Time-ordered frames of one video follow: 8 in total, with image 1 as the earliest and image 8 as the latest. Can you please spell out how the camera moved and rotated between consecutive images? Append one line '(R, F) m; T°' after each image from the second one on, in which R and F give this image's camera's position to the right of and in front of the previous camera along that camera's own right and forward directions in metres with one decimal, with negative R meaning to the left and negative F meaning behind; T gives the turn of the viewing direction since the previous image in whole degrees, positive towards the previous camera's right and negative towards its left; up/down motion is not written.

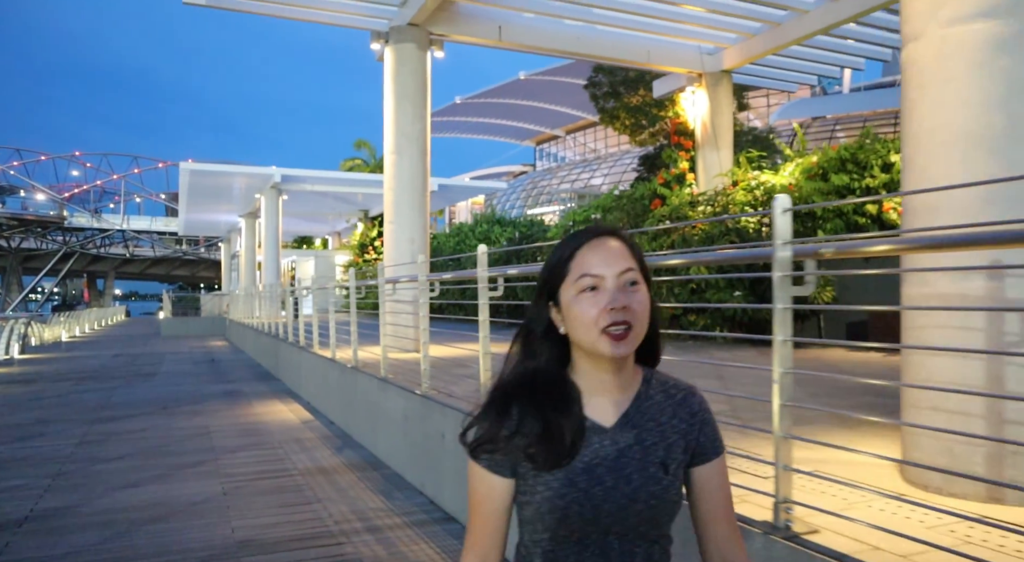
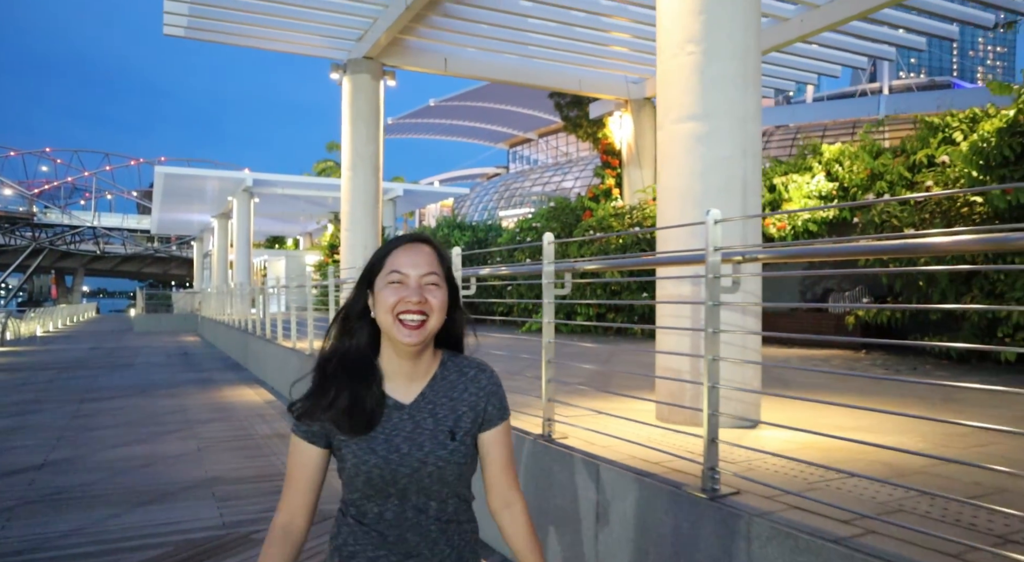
(+0.6, -1.4) m; +2°
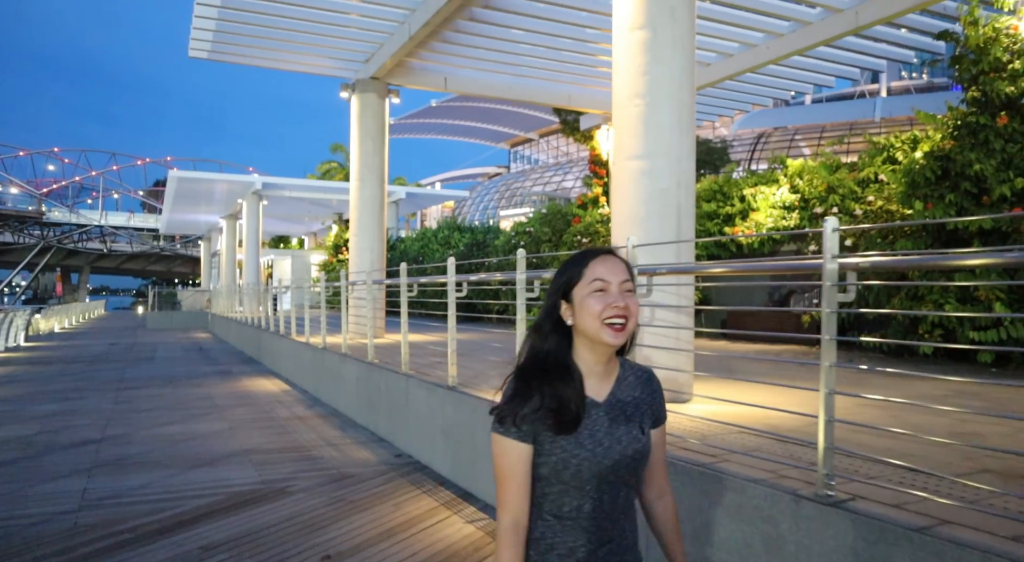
(+0.1, -1.0) m; 0°
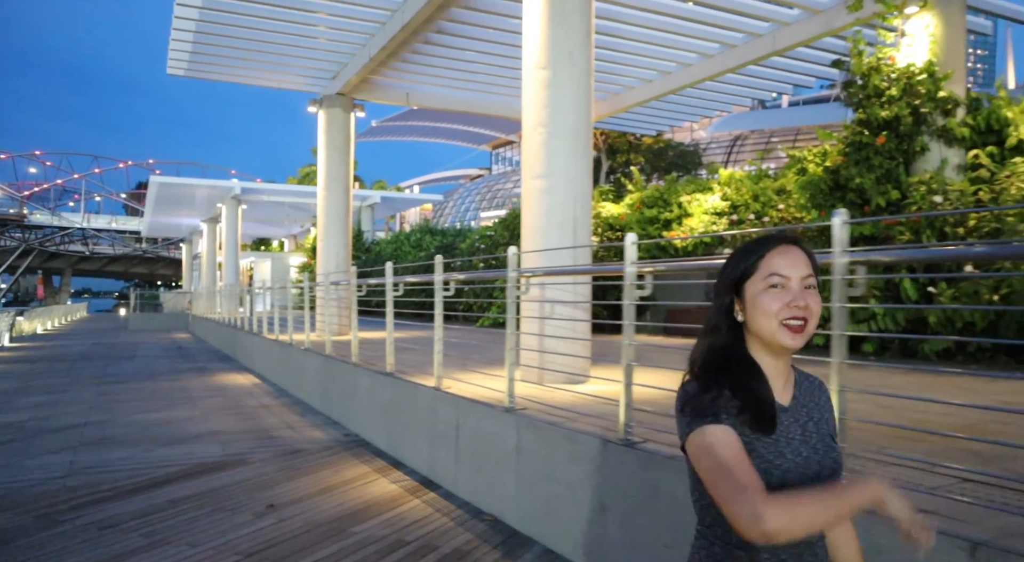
(+0.6, -0.9) m; +1°
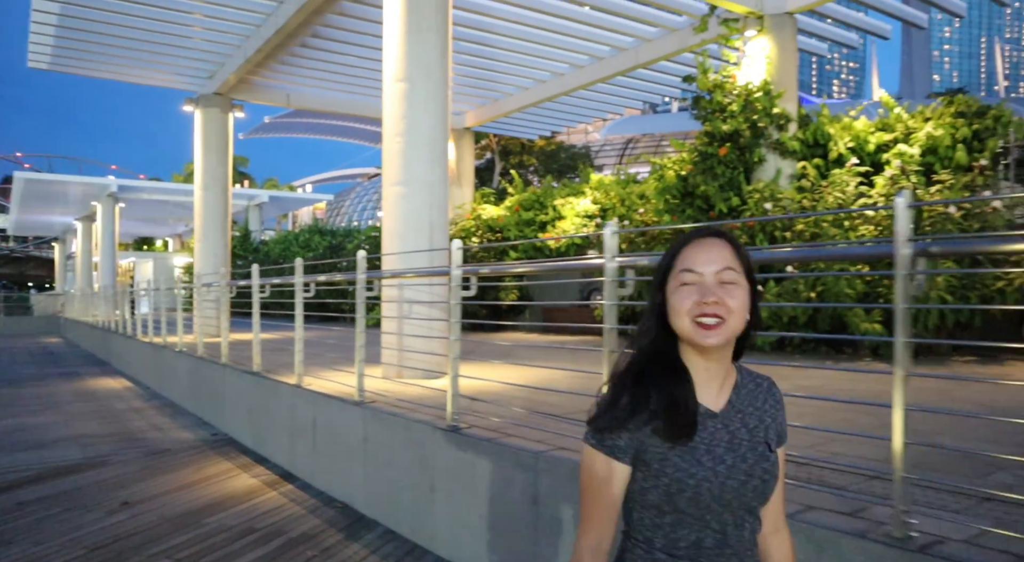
(+0.4, -0.4) m; +8°
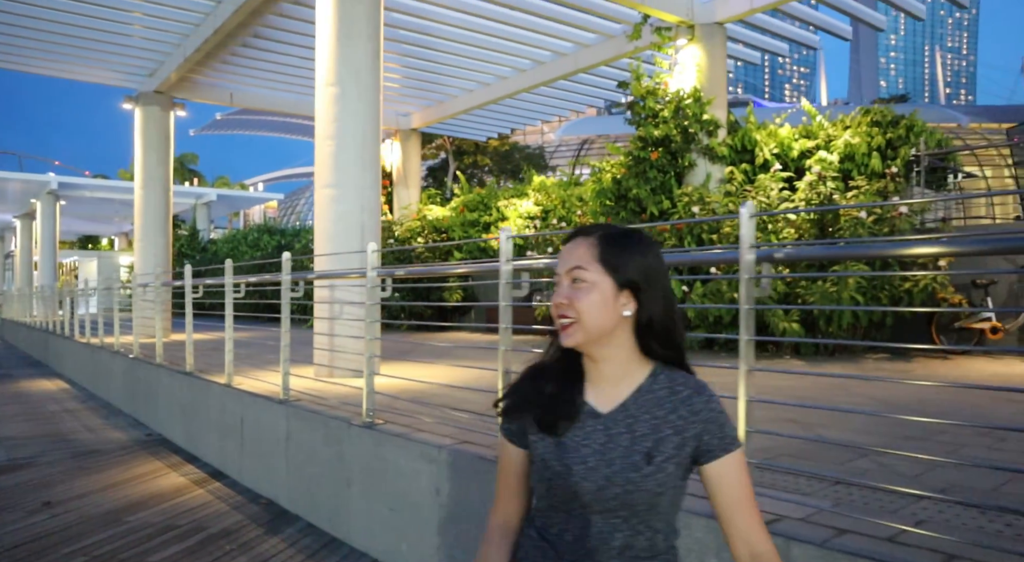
(+0.3, -0.2) m; +3°
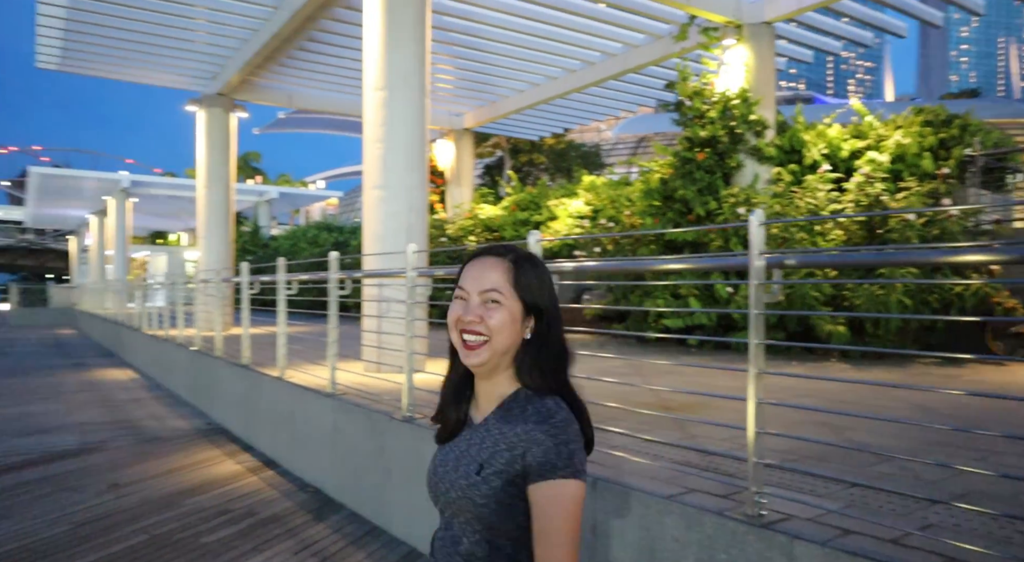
(+0.1, -0.1) m; -4°
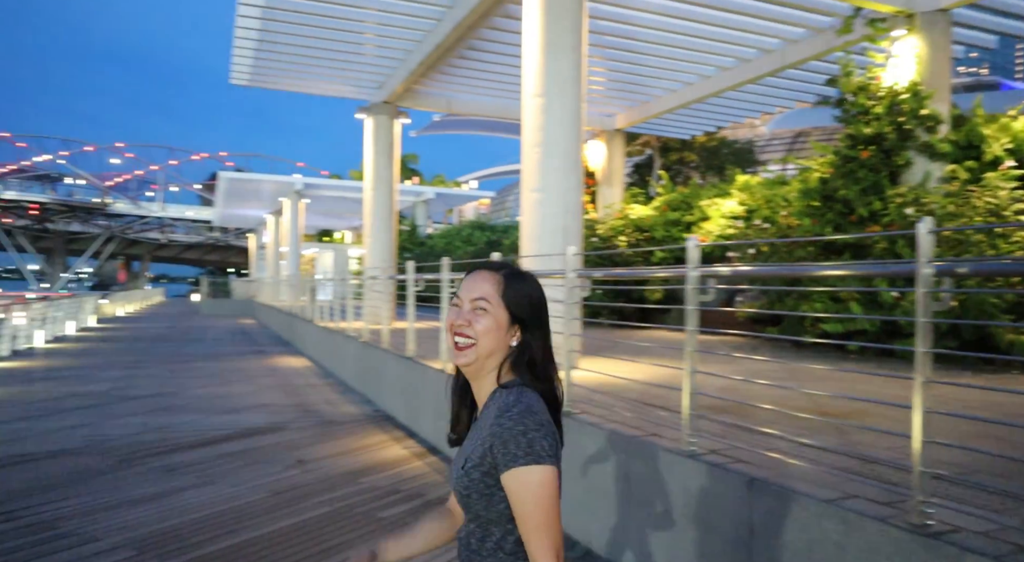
(-0.1, -0.3) m; -12°
